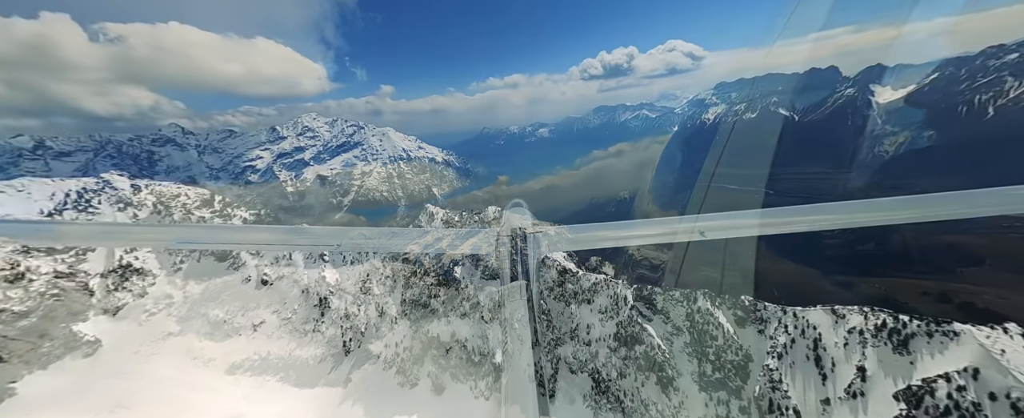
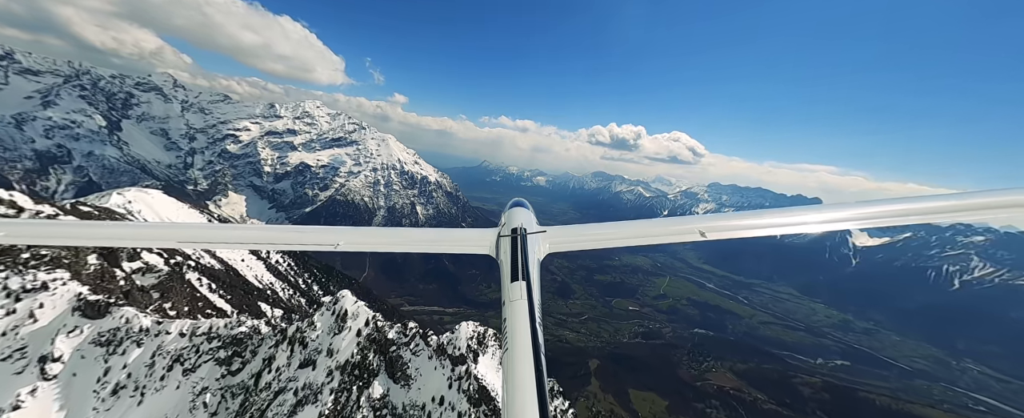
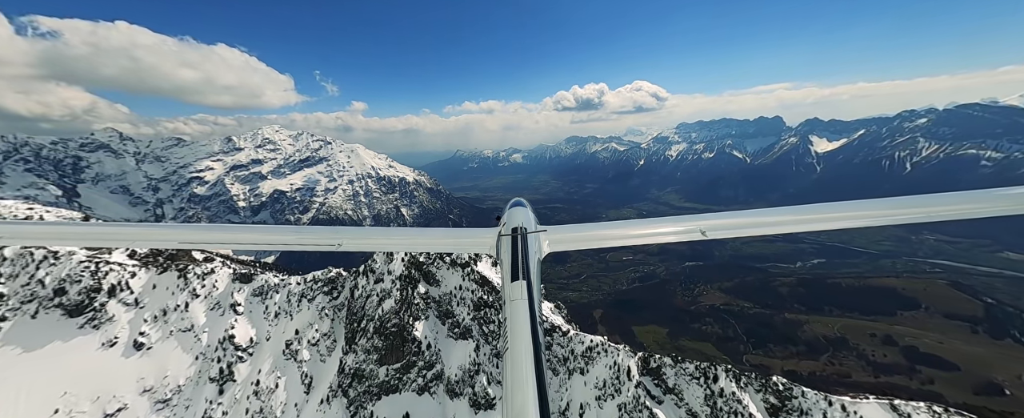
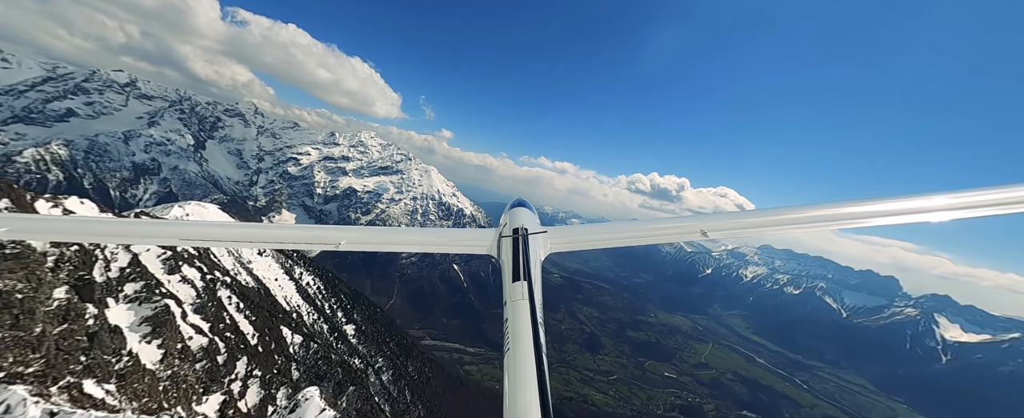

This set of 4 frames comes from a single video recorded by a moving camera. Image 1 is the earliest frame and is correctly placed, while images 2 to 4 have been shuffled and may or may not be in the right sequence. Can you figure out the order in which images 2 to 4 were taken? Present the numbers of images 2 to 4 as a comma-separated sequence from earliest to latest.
3, 2, 4
